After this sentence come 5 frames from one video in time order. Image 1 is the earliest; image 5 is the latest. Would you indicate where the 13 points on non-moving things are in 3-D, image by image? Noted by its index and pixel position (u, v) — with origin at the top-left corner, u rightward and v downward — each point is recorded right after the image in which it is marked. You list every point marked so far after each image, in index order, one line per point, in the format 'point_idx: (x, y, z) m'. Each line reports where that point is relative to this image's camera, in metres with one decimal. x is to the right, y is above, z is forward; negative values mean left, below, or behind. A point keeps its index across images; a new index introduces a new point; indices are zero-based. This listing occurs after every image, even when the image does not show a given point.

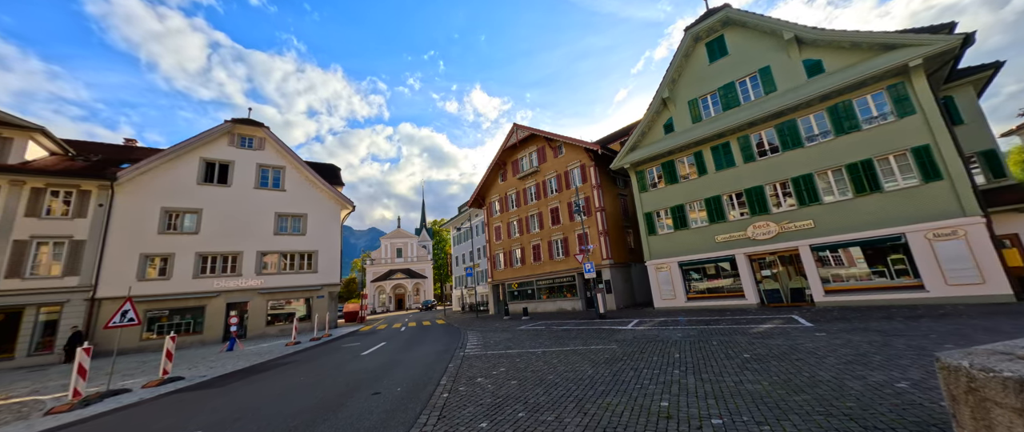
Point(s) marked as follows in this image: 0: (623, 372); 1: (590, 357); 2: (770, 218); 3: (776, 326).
0: (+2.4, -3.3, +7.5) m
1: (+2.2, -3.9, +9.6) m
2: (+12.3, -0.1, +16.6) m
3: (+8.8, -3.7, +11.7) m
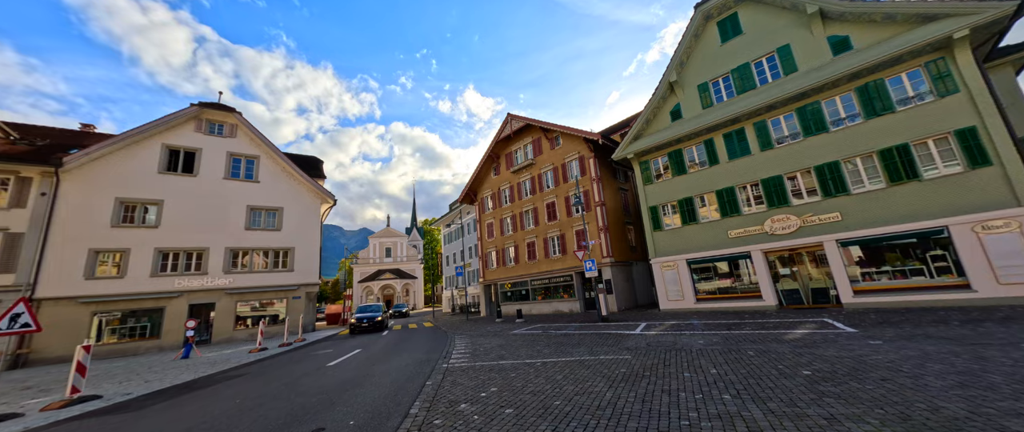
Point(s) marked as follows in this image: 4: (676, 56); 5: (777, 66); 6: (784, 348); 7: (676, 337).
0: (+2.3, -2.9, +5.7) m
1: (+2.1, -3.4, +7.8) m
2: (+12.0, +0.2, +15.0) m
3: (+8.6, -3.3, +10.0) m
4: (+8.6, +8.4, +18.4) m
5: (+12.0, +6.8, +15.9) m
6: (+6.6, -3.2, +8.4) m
7: (+5.2, -3.8, +11.2) m
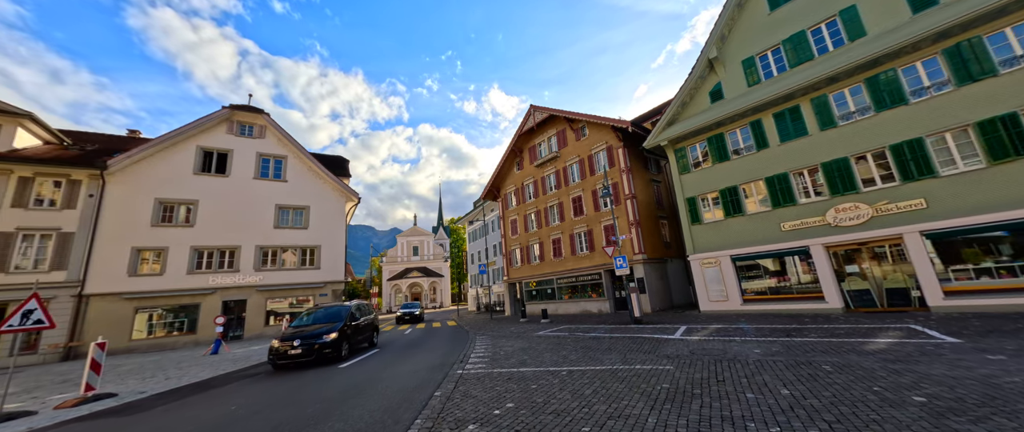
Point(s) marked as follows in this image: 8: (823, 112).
0: (+2.5, -2.6, +4.4) m
1: (+2.4, -3.1, +6.5) m
2: (+12.8, +0.7, +12.9) m
3: (+9.1, -2.9, +8.2) m
4: (+9.6, +8.8, +16.6) m
5: (+12.8, +7.2, +13.8) m
6: (+7.0, -2.8, +6.8) m
7: (+5.8, -3.5, +9.6) m
8: (+12.3, +4.1, +13.9) m
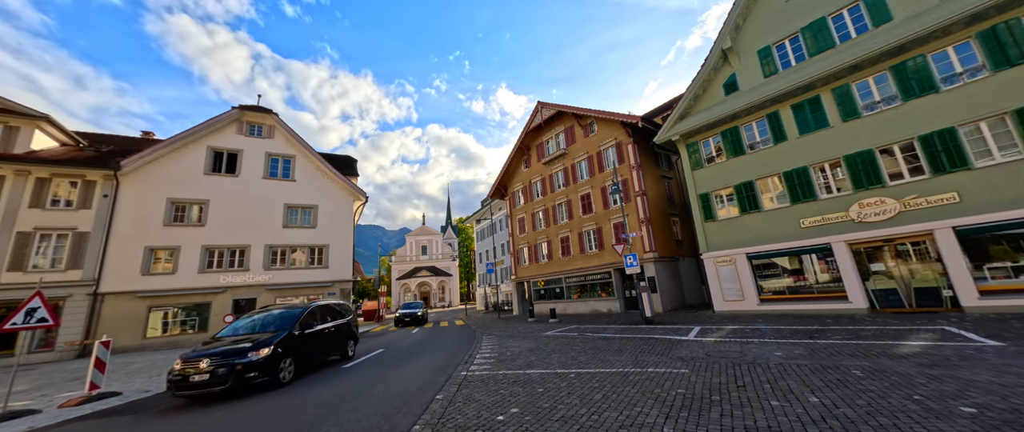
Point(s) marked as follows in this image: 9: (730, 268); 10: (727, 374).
0: (+2.5, -2.5, +4.0) m
1: (+2.5, -3.0, +6.1) m
2: (+13.1, +0.8, +12.3) m
3: (+9.2, -2.8, +7.7) m
4: (+9.9, +9.0, +16.0) m
5: (+13.1, +7.4, +13.1) m
6: (+7.1, -2.7, +6.3) m
7: (+6.0, -3.4, +9.1) m
8: (+12.5, +4.3, +13.2) m
9: (+9.8, -2.4, +15.9) m
10: (+4.1, -3.0, +6.7) m
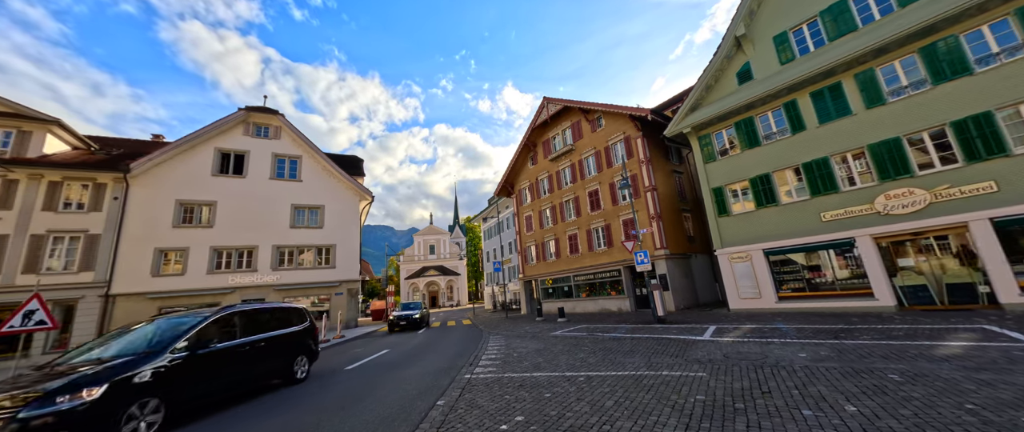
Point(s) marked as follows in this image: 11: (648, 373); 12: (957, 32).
0: (+2.5, -2.4, +3.5) m
1: (+2.6, -2.9, +5.6) m
2: (+13.2, +1.1, +11.6) m
3: (+9.4, -2.6, +7.1) m
4: (+10.1, +9.2, +15.3) m
5: (+13.2, +7.6, +12.4) m
6: (+7.1, -2.5, +5.7) m
7: (+6.2, -3.2, +8.6) m
8: (+12.7, +4.5, +12.5) m
9: (+10.1, -2.1, +15.2) m
10: (+4.2, -2.9, +6.2) m
11: (+2.8, -3.3, +7.3) m
12: (+13.9, +5.7, +11.0) m
